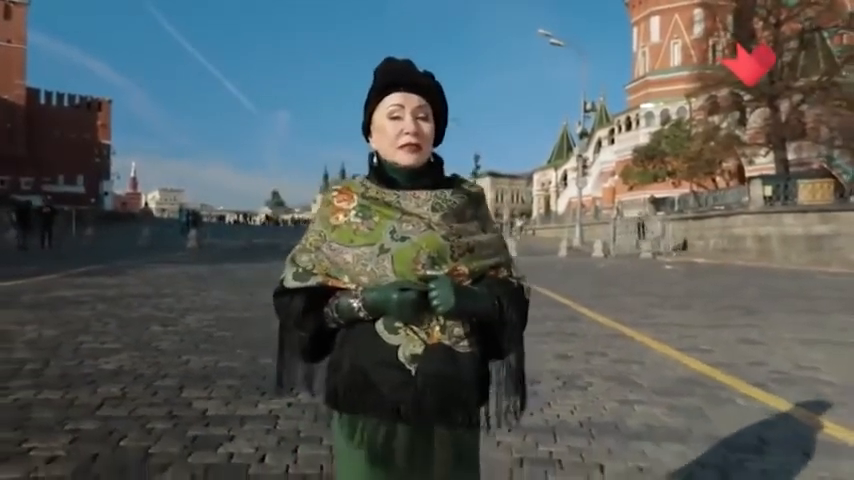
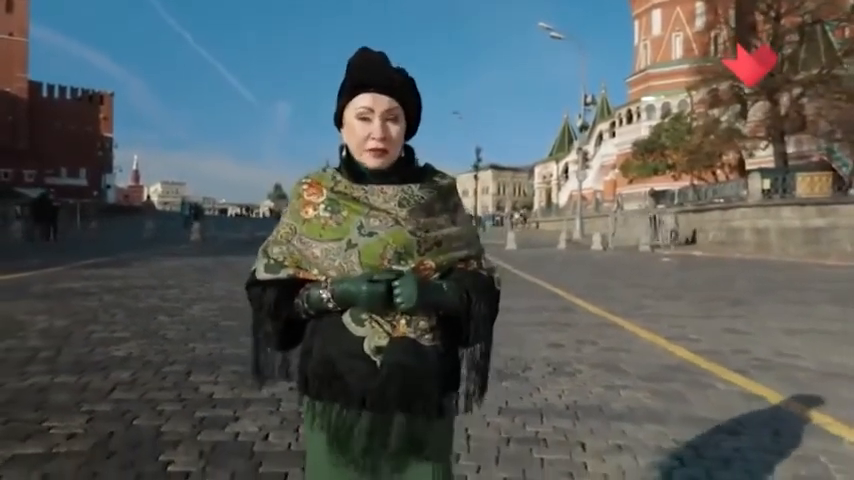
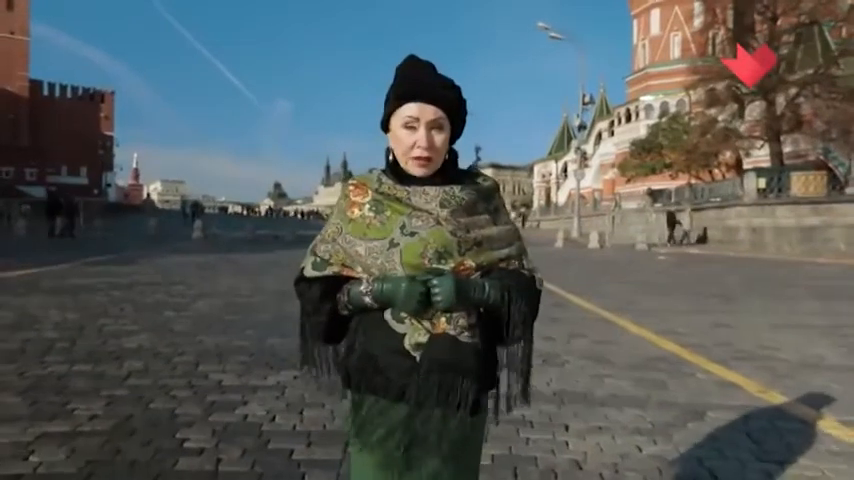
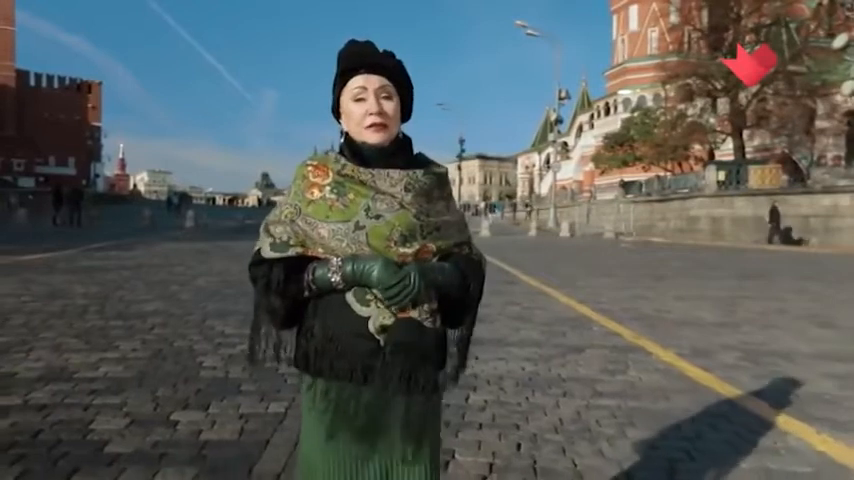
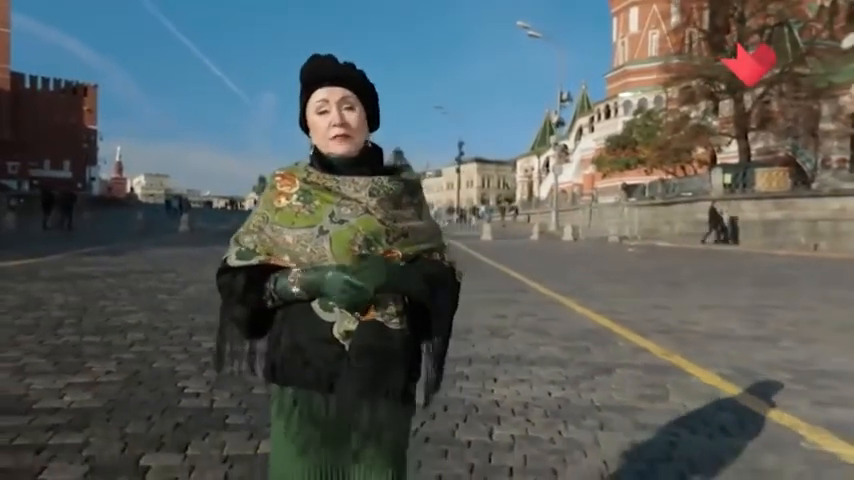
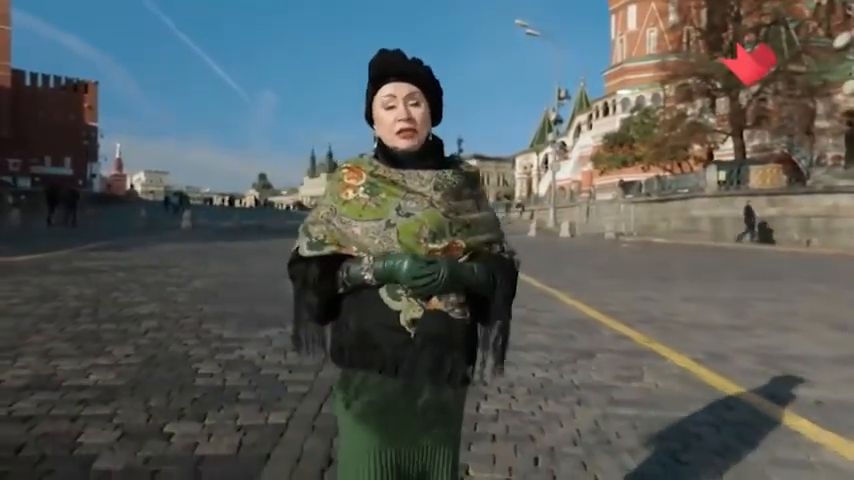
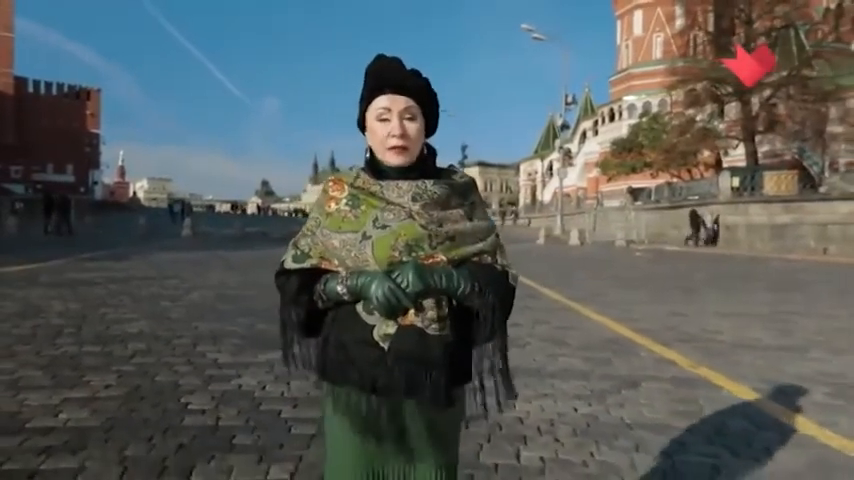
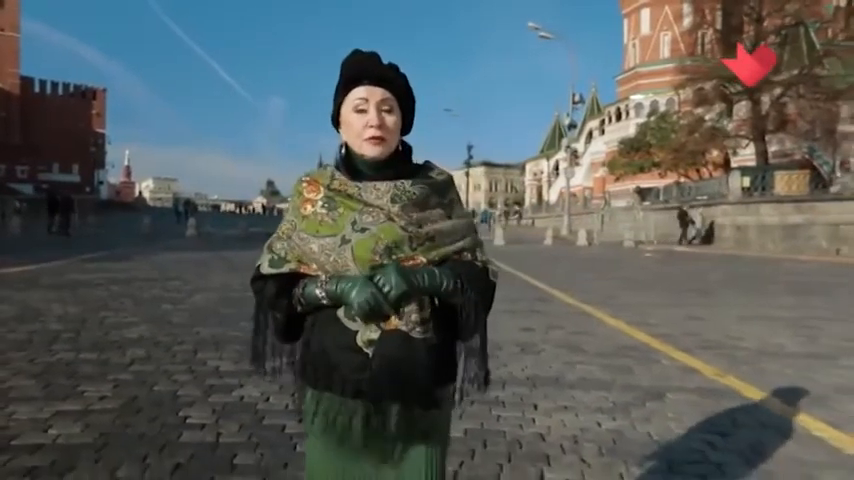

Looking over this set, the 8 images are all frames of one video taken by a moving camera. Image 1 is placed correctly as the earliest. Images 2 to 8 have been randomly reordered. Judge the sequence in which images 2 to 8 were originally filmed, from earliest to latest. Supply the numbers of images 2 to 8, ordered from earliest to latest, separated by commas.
2, 3, 8, 7, 5, 6, 4
